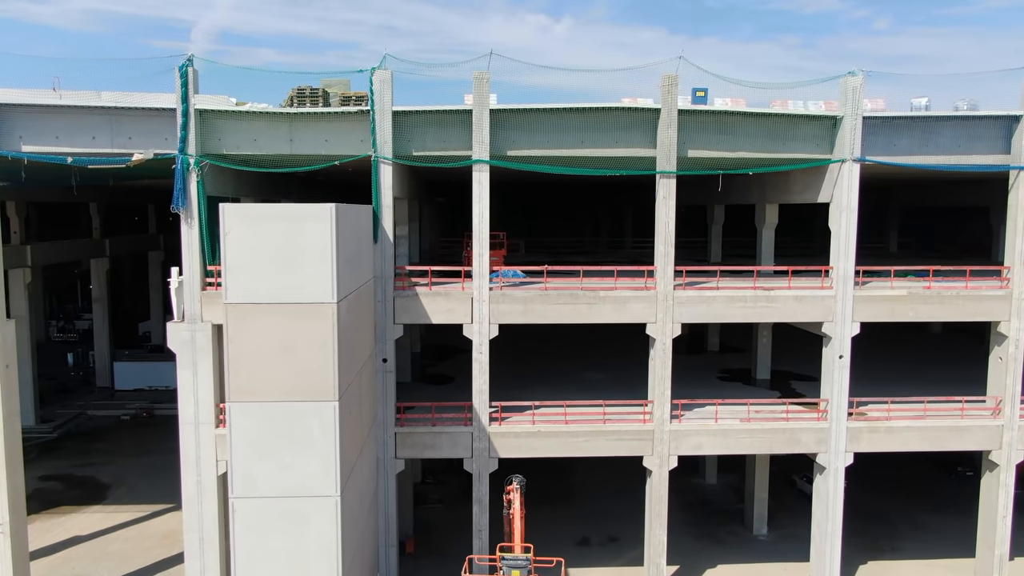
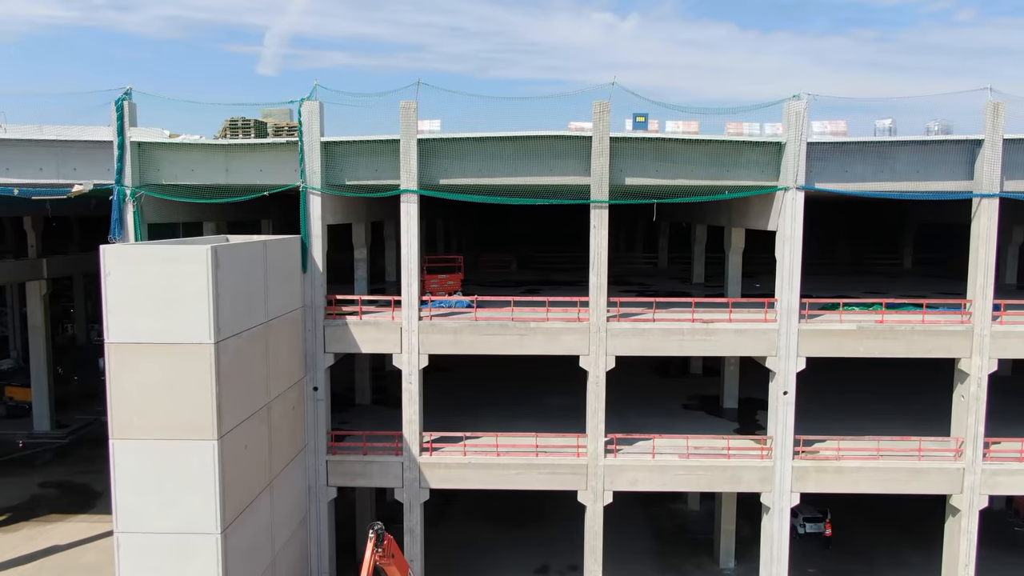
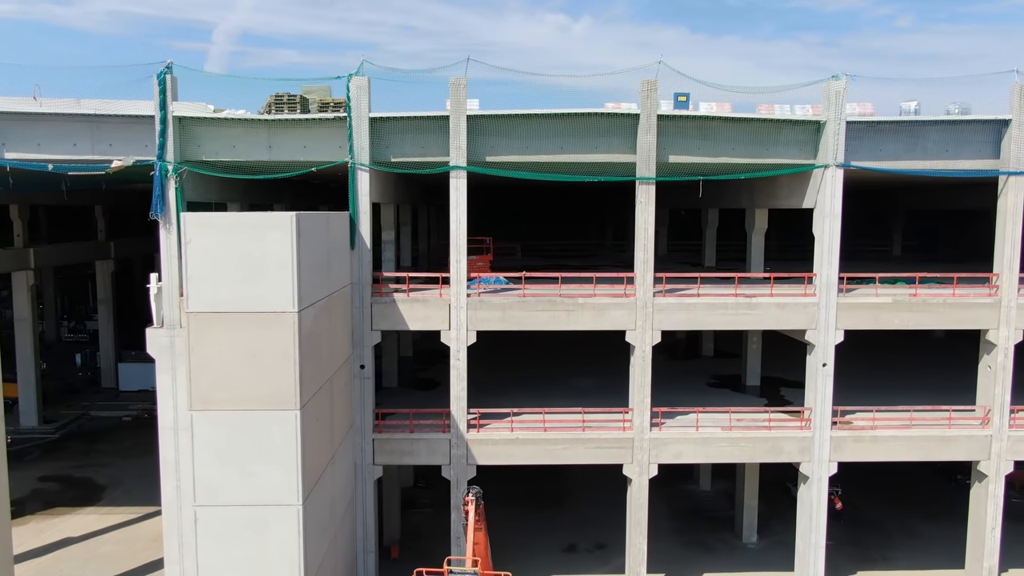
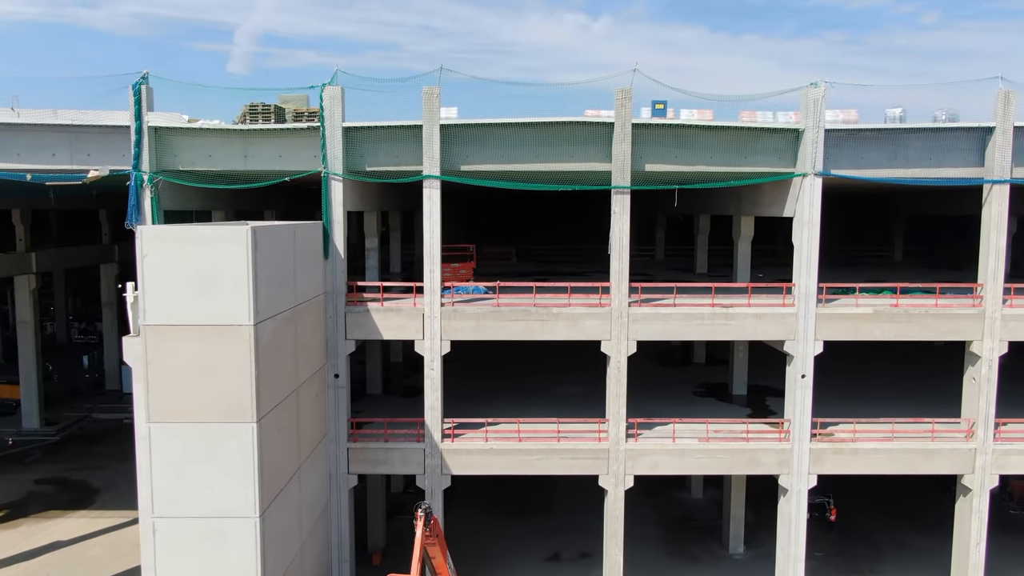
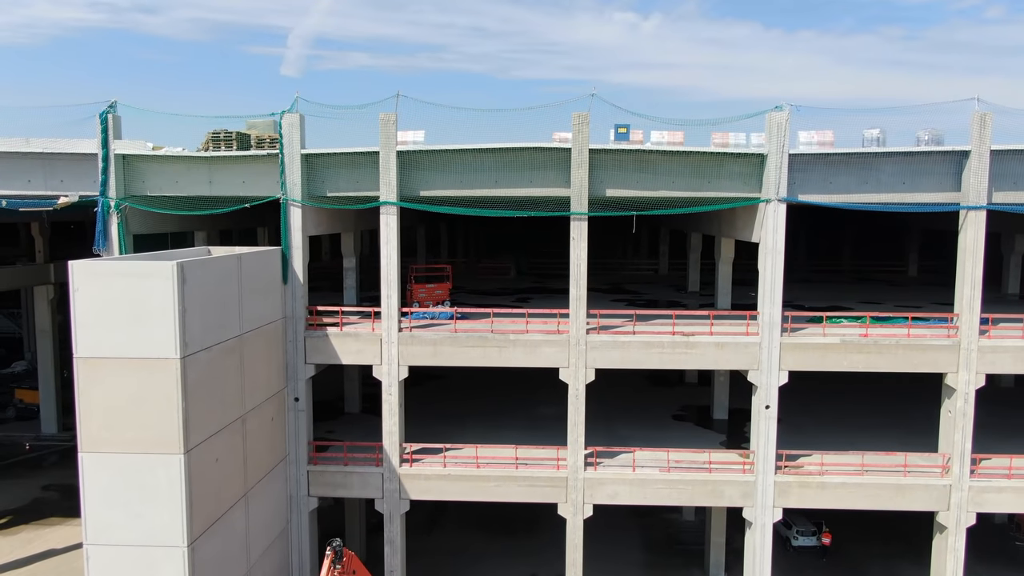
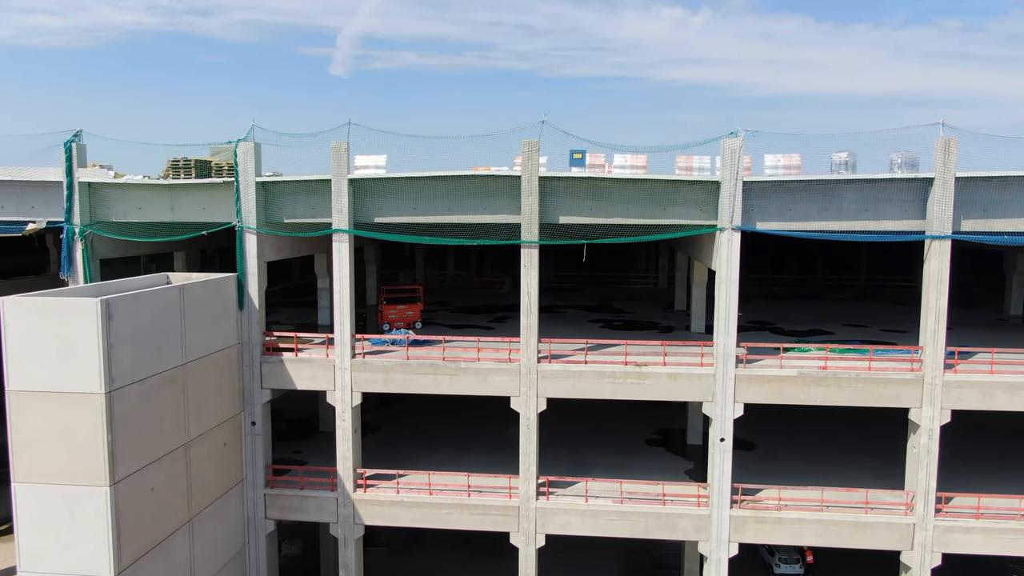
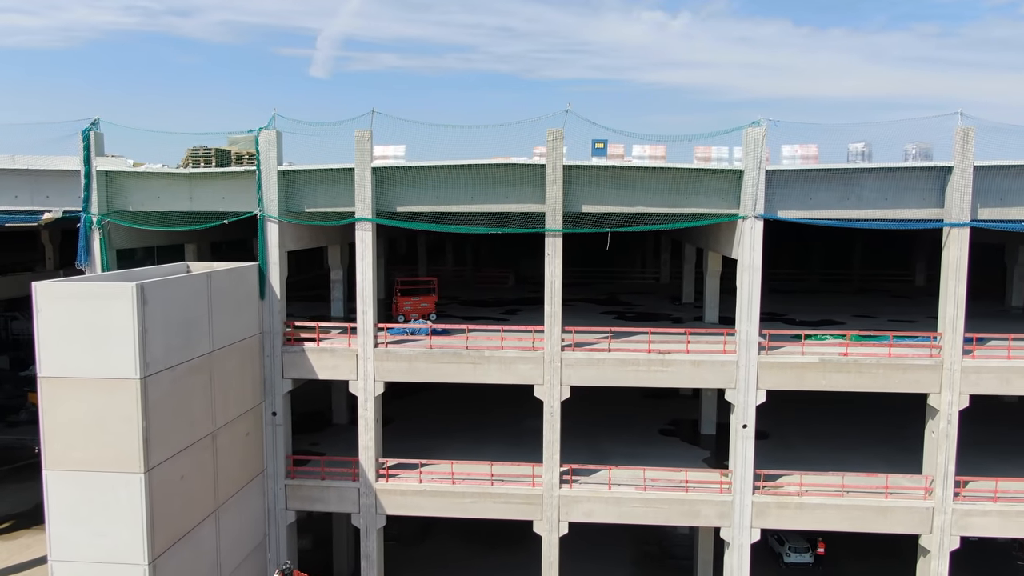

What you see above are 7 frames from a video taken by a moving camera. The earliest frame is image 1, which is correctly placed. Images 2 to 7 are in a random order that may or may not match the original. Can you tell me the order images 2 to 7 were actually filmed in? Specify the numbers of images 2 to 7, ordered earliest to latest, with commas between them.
3, 4, 2, 5, 7, 6
